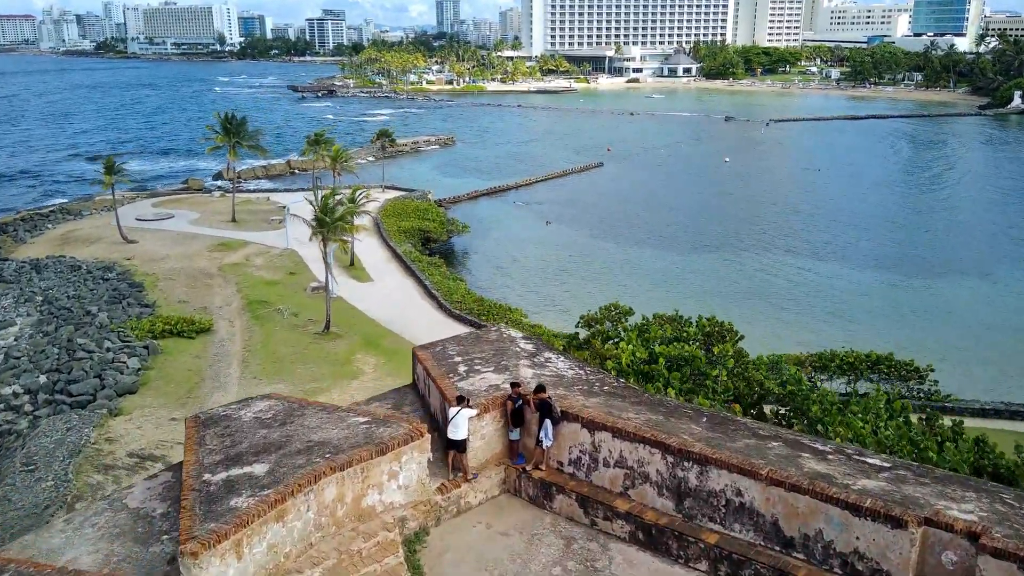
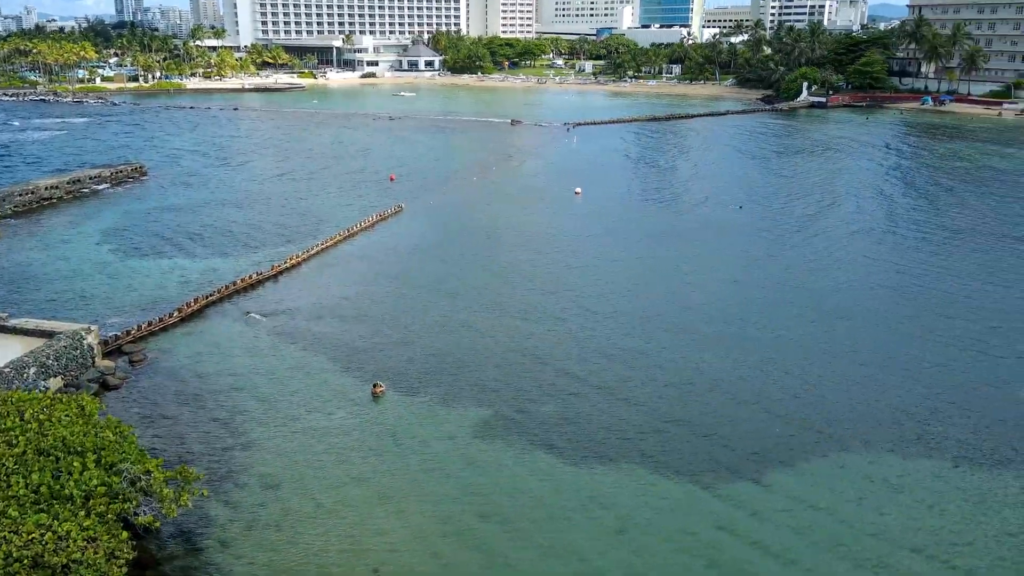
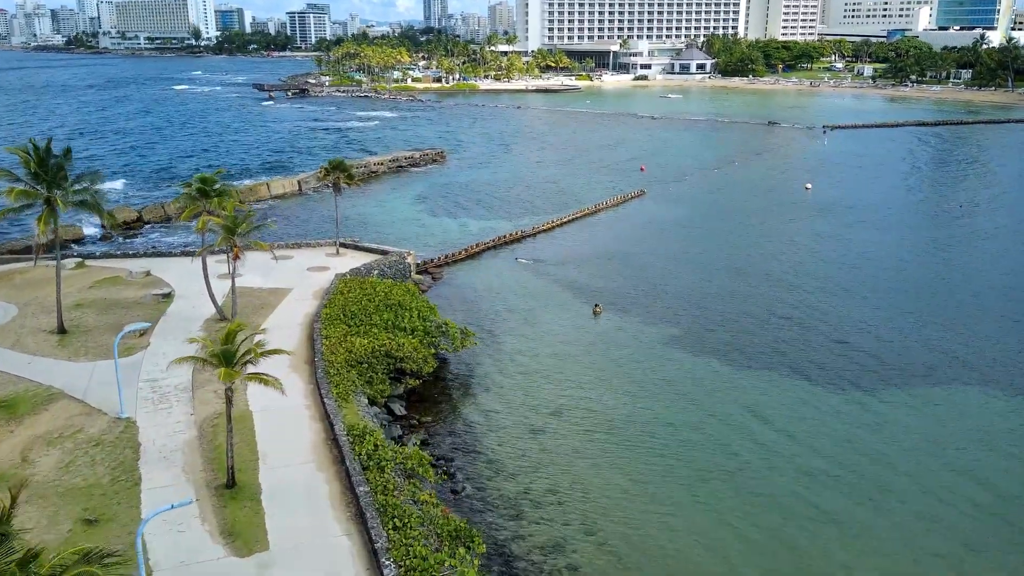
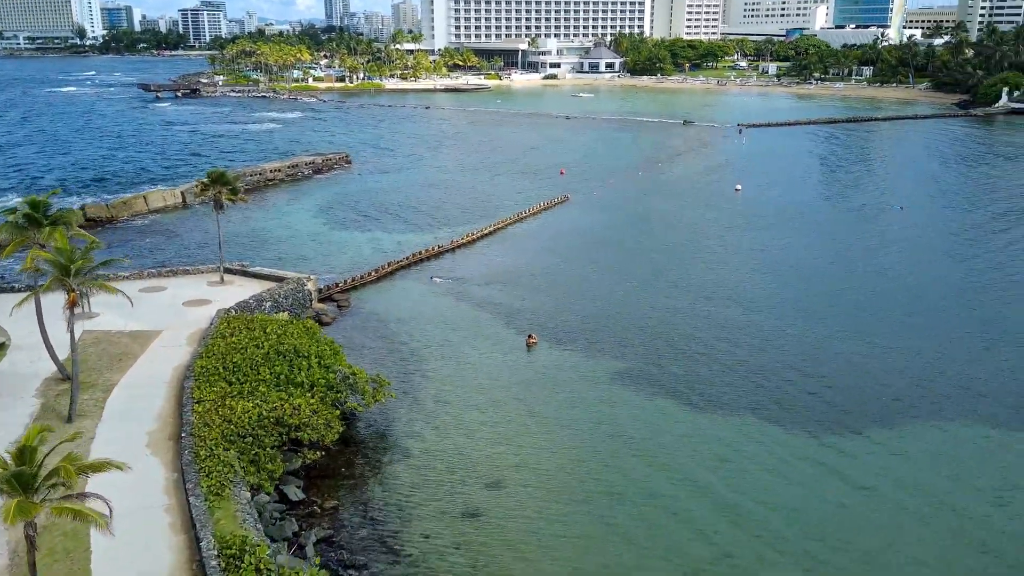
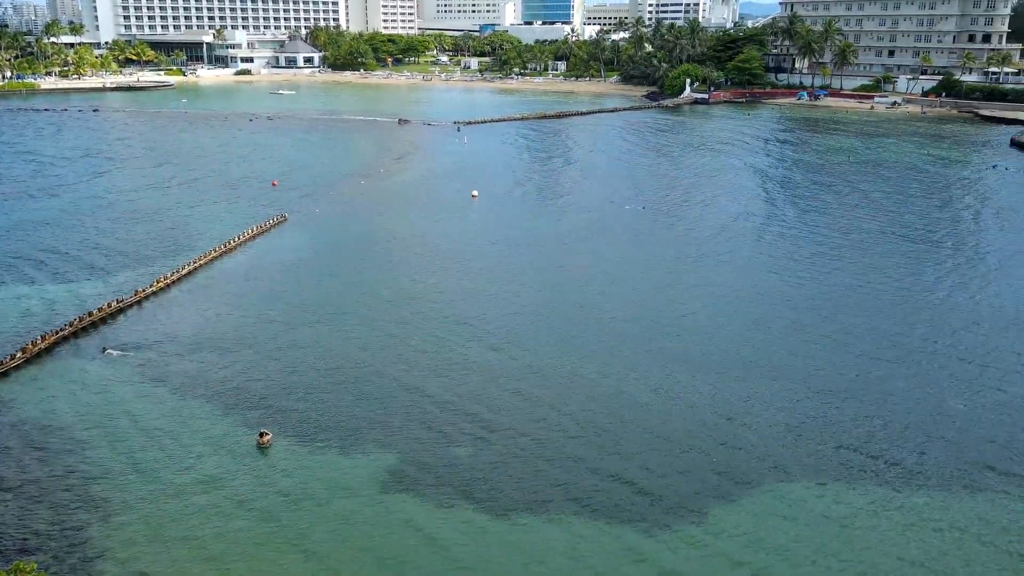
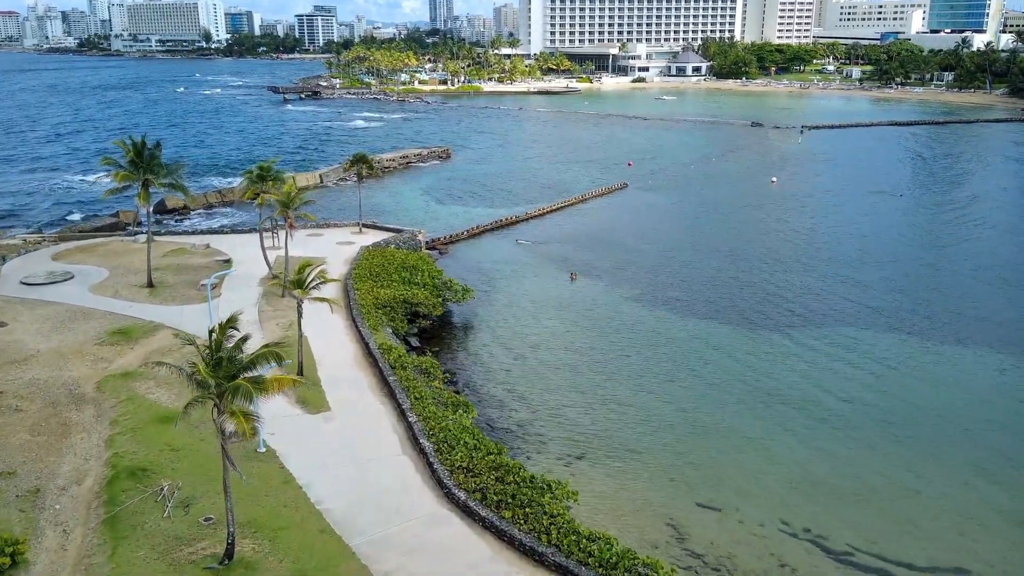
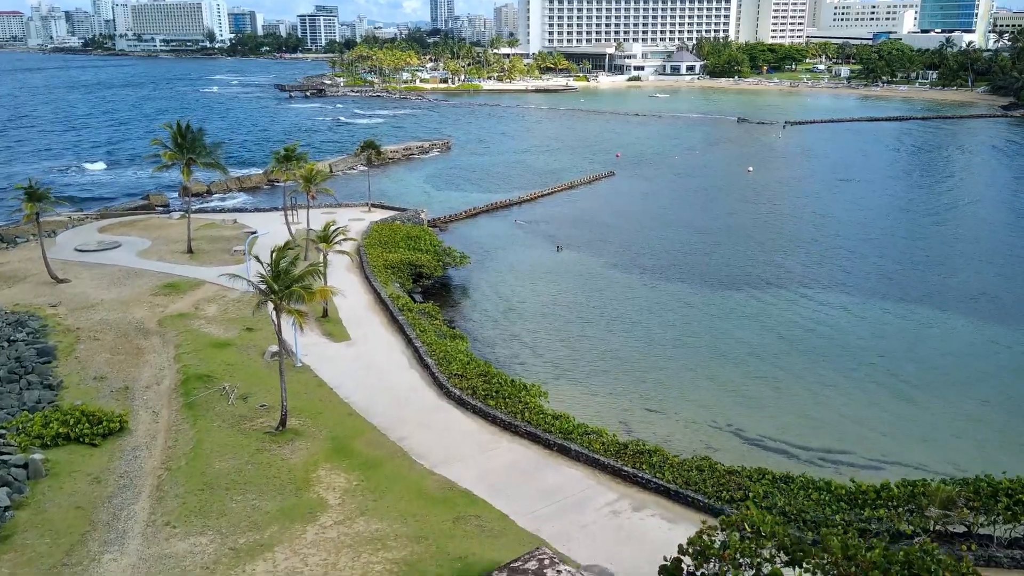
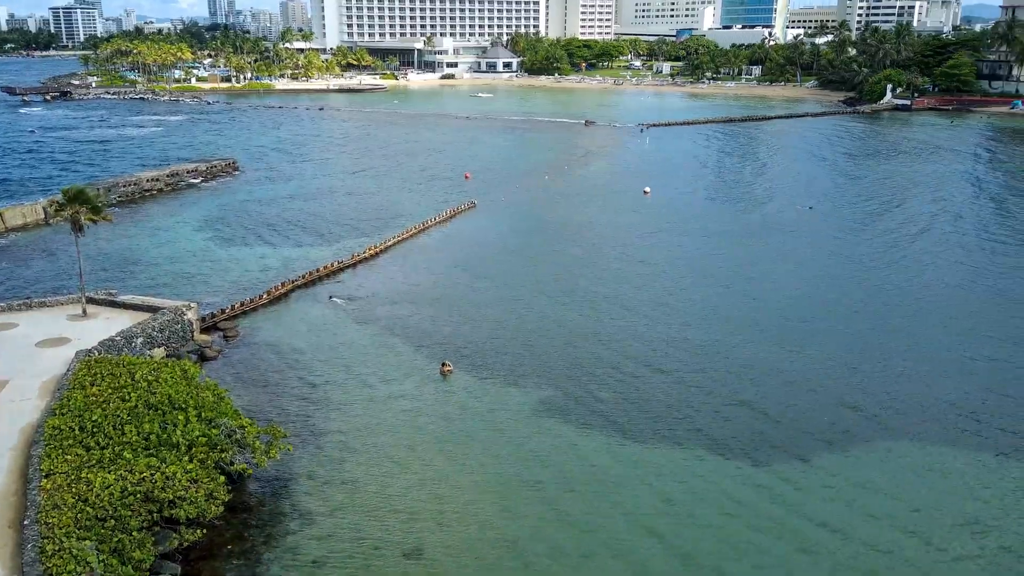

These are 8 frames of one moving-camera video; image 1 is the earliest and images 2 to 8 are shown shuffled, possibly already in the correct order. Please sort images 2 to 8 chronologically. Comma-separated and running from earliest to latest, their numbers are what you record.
7, 6, 3, 4, 8, 2, 5
